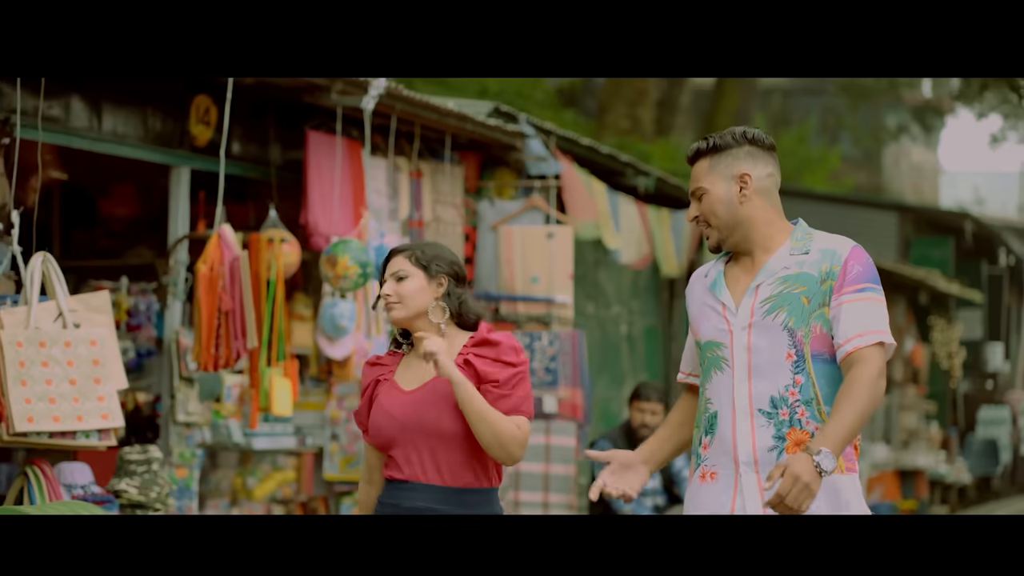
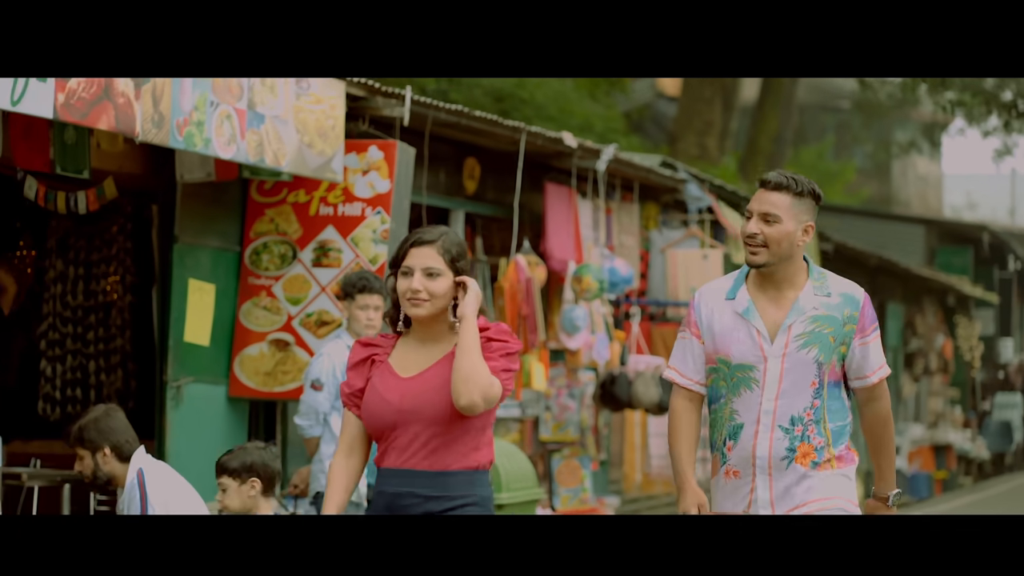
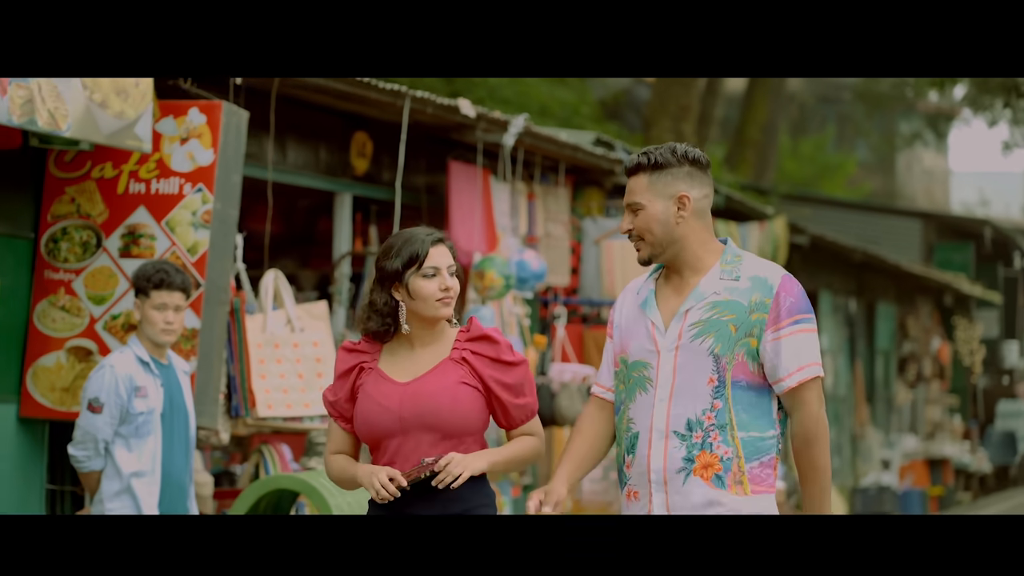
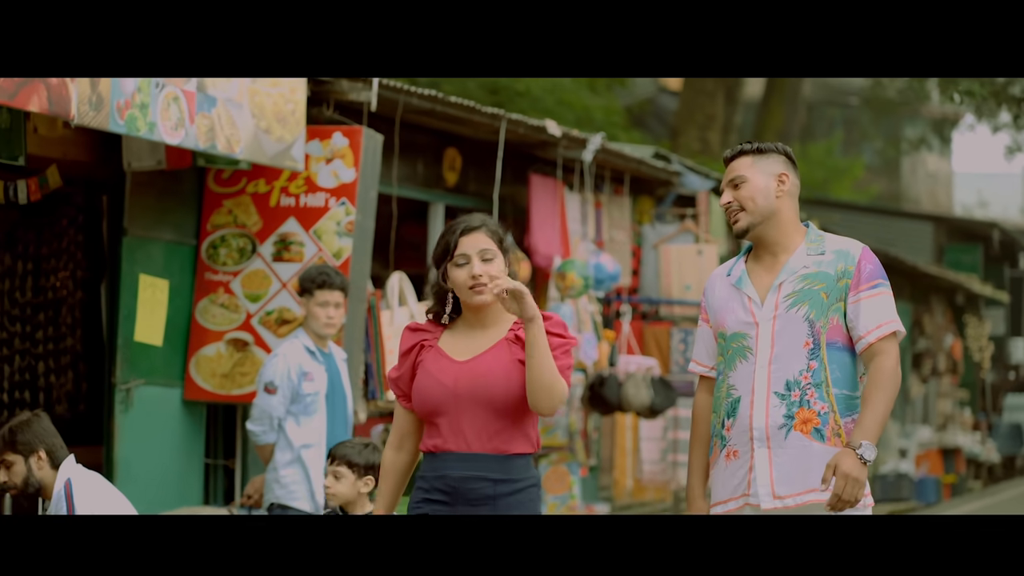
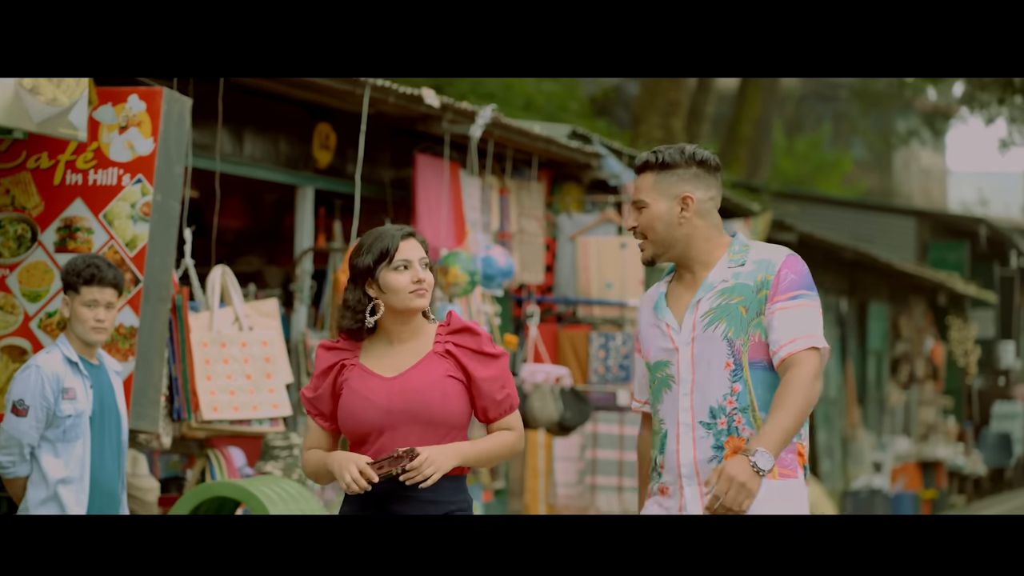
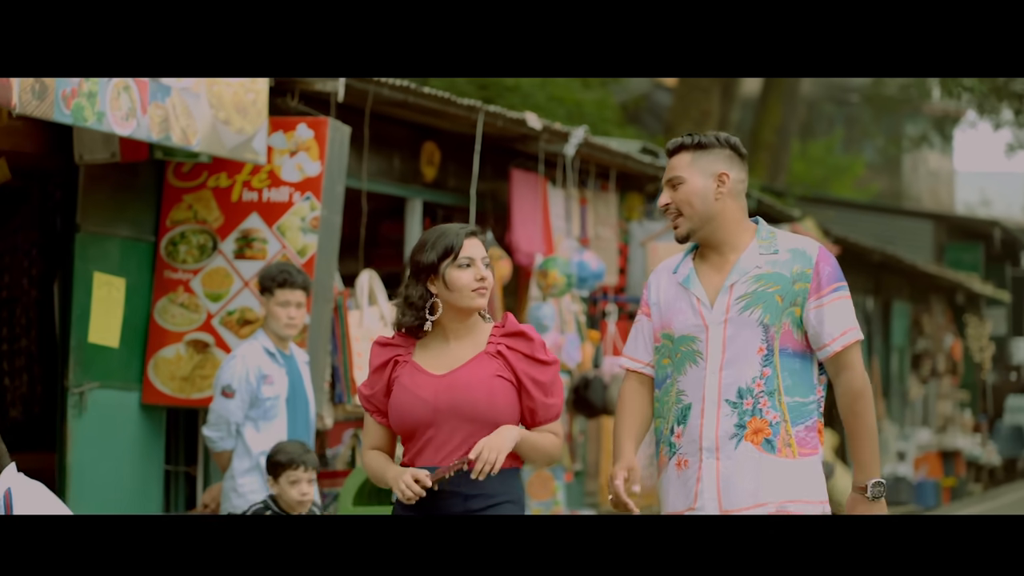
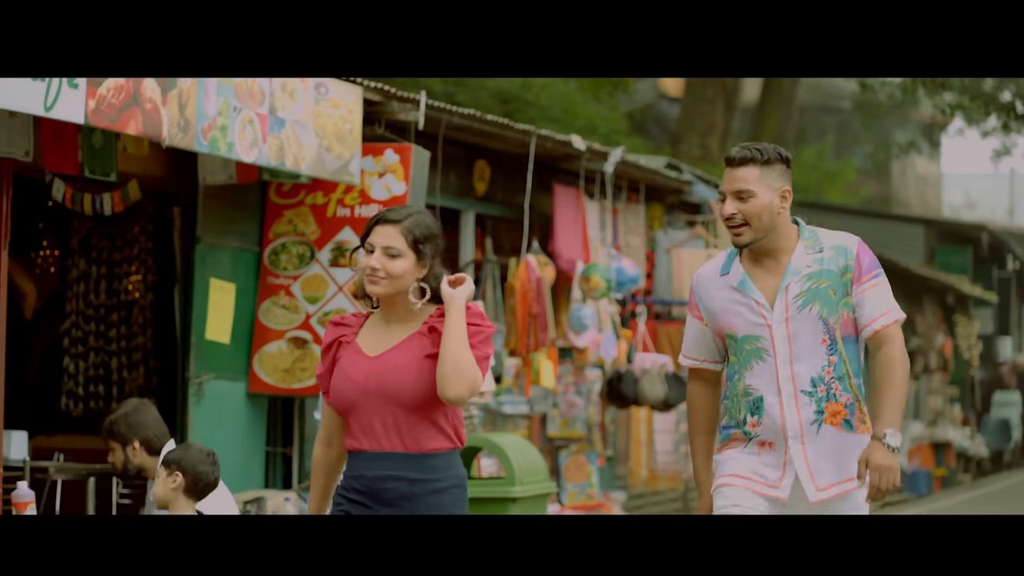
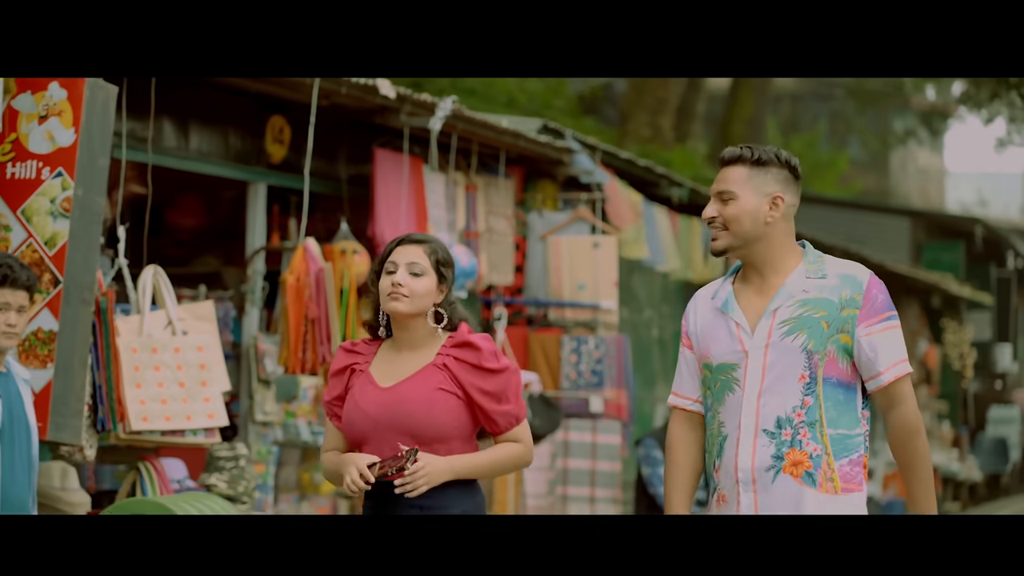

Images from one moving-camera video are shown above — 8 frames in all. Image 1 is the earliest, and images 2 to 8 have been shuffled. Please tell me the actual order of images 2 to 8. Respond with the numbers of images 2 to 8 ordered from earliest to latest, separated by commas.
8, 5, 3, 6, 4, 2, 7
